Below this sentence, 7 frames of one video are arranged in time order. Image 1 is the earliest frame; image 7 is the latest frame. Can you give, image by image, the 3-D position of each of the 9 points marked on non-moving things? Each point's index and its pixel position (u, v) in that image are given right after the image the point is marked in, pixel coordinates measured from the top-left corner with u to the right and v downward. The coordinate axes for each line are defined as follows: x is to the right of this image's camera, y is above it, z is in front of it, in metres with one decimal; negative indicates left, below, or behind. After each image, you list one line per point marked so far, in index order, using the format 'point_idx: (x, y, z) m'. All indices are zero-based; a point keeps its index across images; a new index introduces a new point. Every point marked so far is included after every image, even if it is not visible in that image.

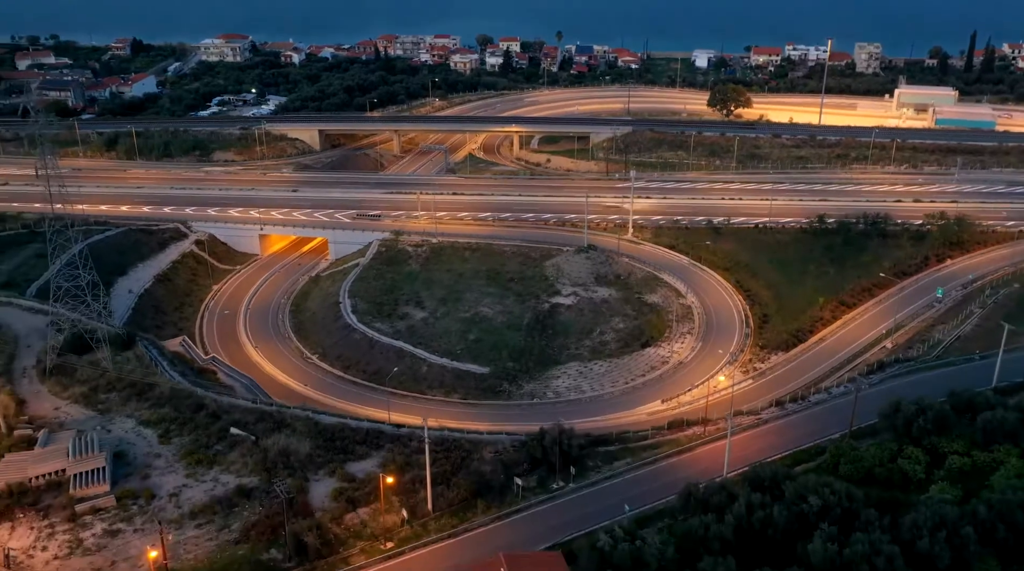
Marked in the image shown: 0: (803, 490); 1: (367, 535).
0: (+6.4, -4.6, +18.2) m
1: (-3.3, -5.6, +18.6) m
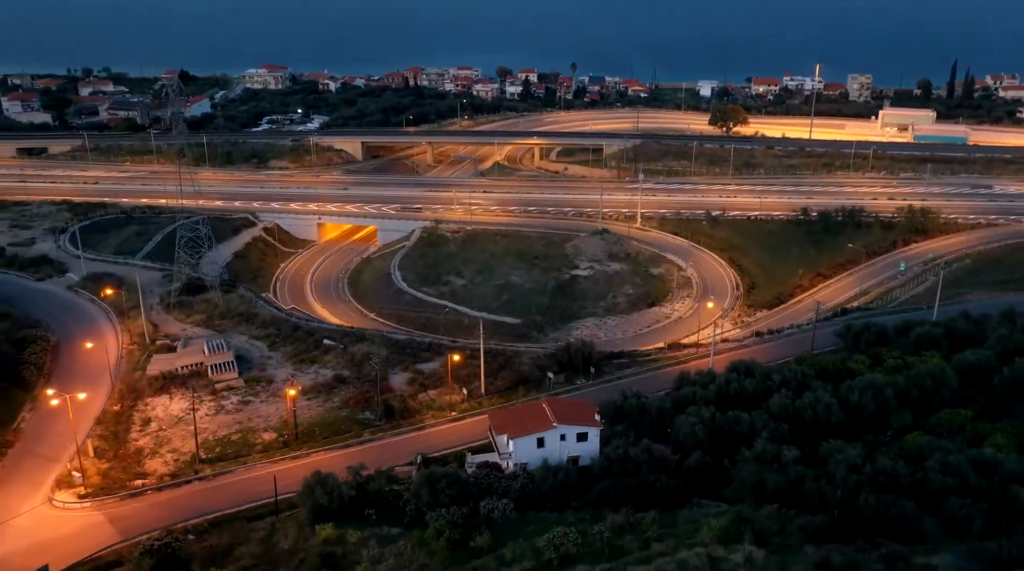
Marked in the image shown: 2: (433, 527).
0: (+7.5, -2.6, +24.0) m
1: (-2.2, -3.5, +24.5) m
2: (-1.7, -5.1, +17.6) m
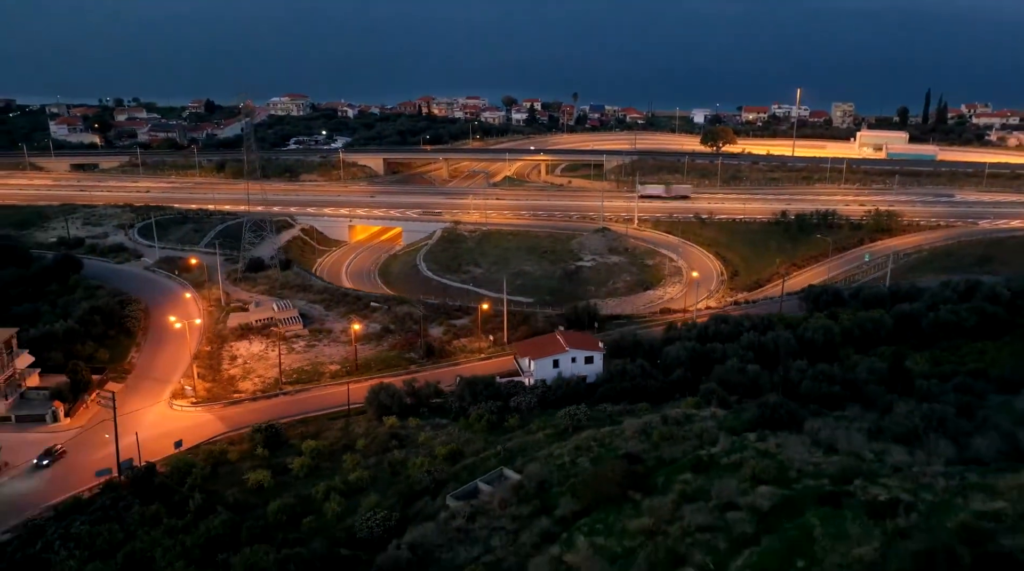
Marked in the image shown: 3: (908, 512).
0: (+8.1, -1.3, +29.4) m
1: (-1.6, -2.3, +29.9) m
2: (-1.0, -3.5, +22.8) m
3: (+6.4, -3.7, +13.3) m
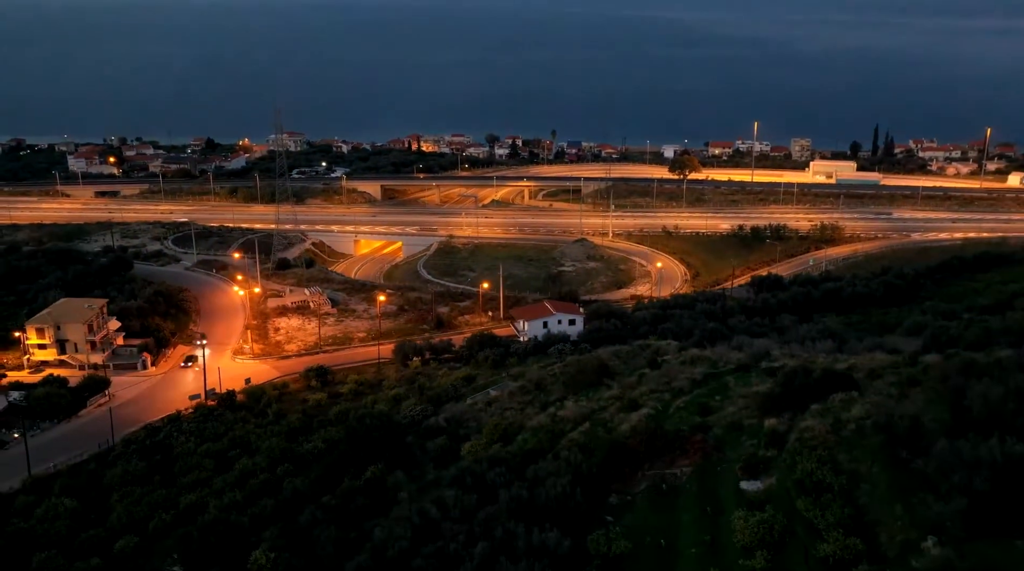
0: (+7.9, -0.5, +35.7) m
1: (-1.8, -1.6, +35.9) m
2: (-1.0, -2.5, +28.9) m
3: (+6.7, -2.0, +19.6) m
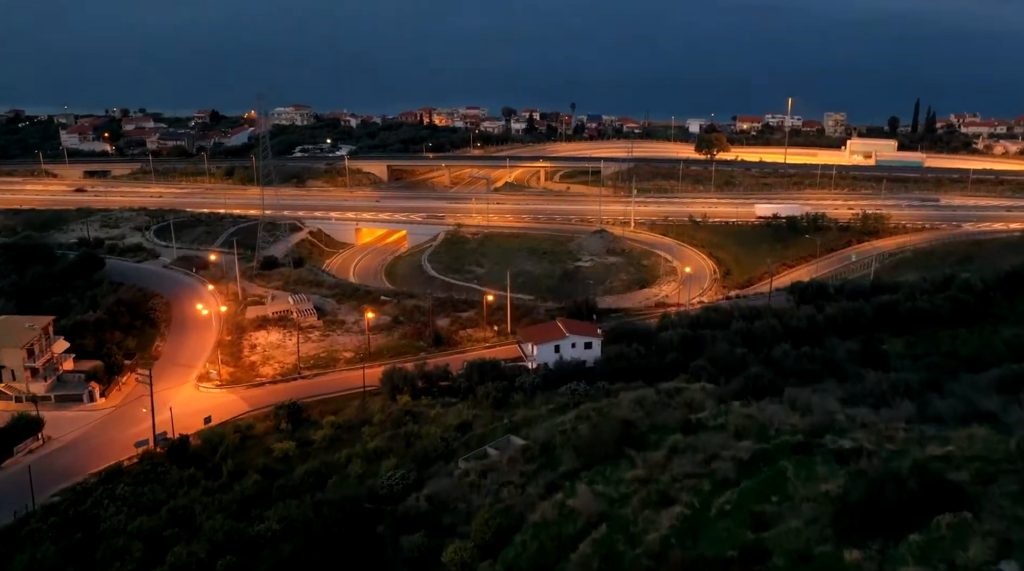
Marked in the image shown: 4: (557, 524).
0: (+8.2, -1.0, +31.2) m
1: (-1.4, -2.0, +31.7) m
2: (-0.9, -3.2, +24.6) m
3: (+6.6, -3.1, +15.1) m
4: (+0.8, -4.4, +15.3) m
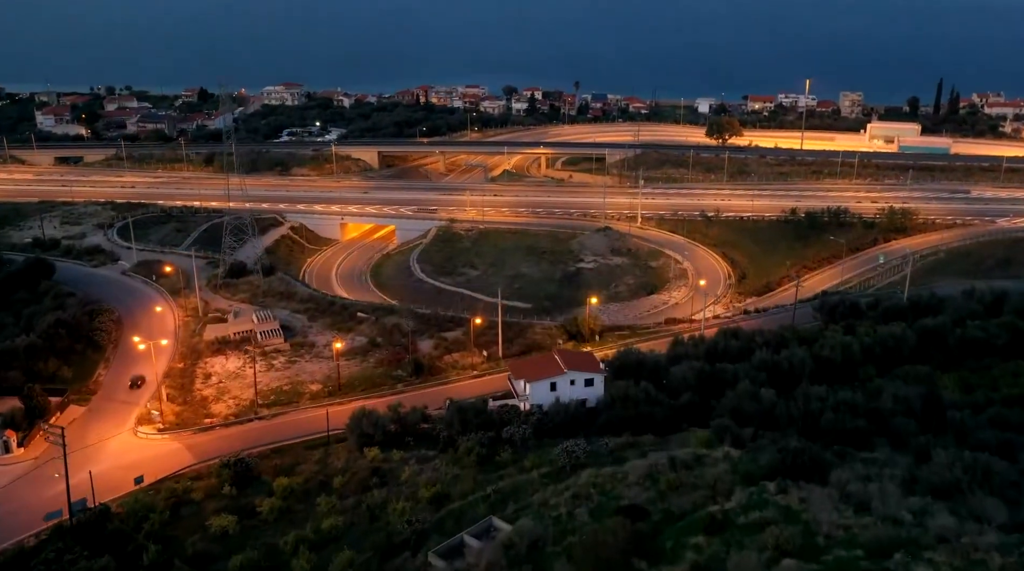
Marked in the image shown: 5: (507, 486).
0: (+8.0, -1.7, +27.3) m
1: (-1.7, -2.7, +27.9) m
2: (-1.2, -4.1, +20.9) m
3: (+6.2, -4.4, +11.4) m
4: (+0.5, -5.6, +11.6) m
5: (-0.1, -4.5, +18.7) m
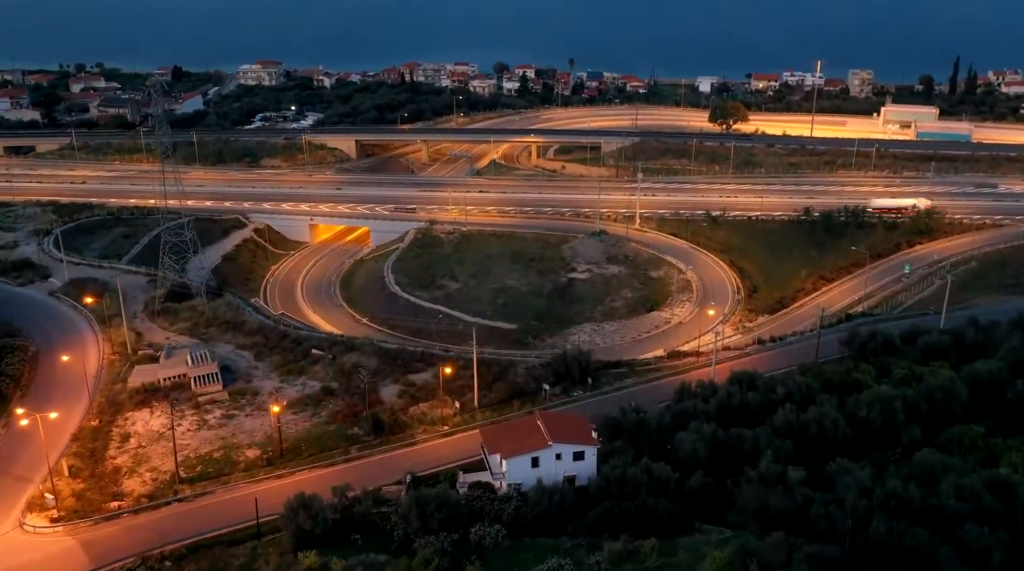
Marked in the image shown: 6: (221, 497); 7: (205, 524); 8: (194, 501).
0: (+7.3, -2.8, +23.1) m
1: (-2.4, -3.8, +23.6) m
2: (-1.8, -5.5, +16.7) m
3: (+5.6, -6.0, +7.2) m
4: (-0.1, -7.3, +7.4) m
5: (-0.7, -6.0, +14.5) m
6: (-7.0, -5.1, +19.9) m
7: (-7.1, -5.5, +18.9) m
8: (-7.6, -5.2, +19.7) m
